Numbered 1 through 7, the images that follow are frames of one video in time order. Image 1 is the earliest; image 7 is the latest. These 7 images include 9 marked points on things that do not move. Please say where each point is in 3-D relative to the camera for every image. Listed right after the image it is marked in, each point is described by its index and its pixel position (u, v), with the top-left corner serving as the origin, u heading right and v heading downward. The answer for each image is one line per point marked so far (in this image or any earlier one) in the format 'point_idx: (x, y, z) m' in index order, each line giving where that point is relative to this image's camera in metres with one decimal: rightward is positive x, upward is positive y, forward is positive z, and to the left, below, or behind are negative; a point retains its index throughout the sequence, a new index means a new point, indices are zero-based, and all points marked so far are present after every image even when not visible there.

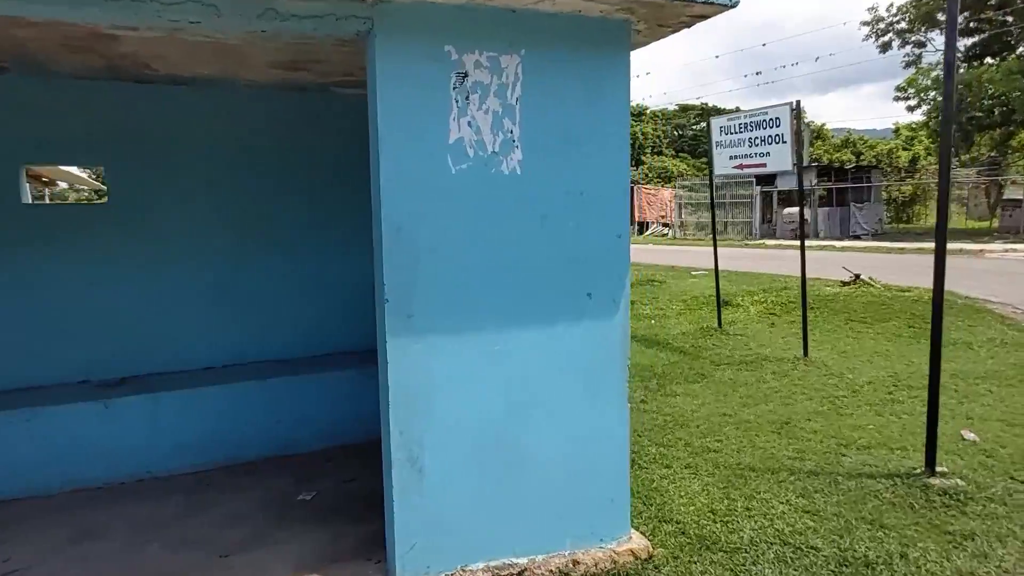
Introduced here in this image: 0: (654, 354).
0: (+1.3, -0.6, +6.0) m
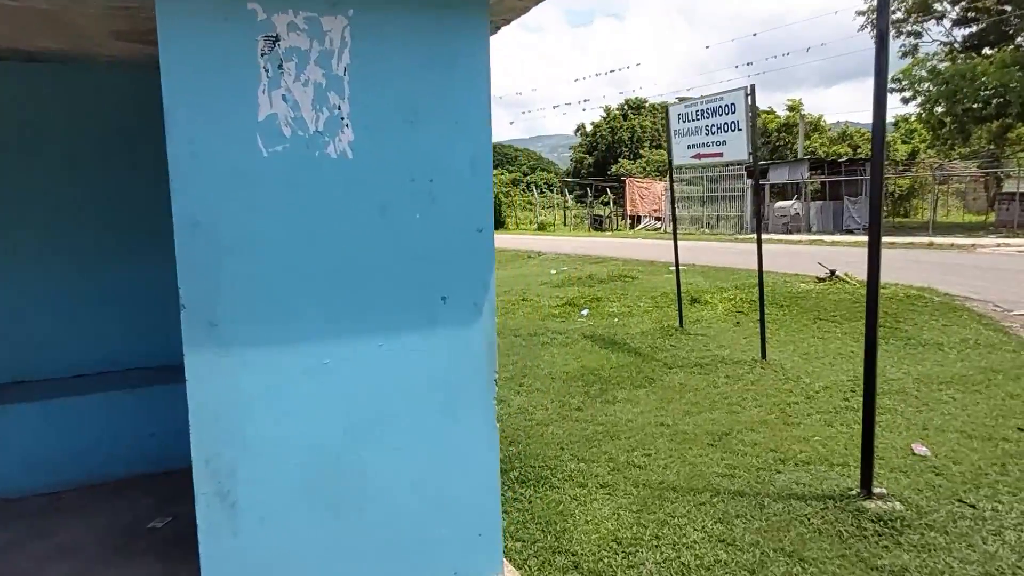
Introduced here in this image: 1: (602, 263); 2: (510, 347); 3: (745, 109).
0: (+0.8, -0.6, +5.7) m
1: (+1.6, +0.4, +12.4) m
2: (0.0, -0.5, +6.2) m
3: (+1.7, +1.3, +5.1) m
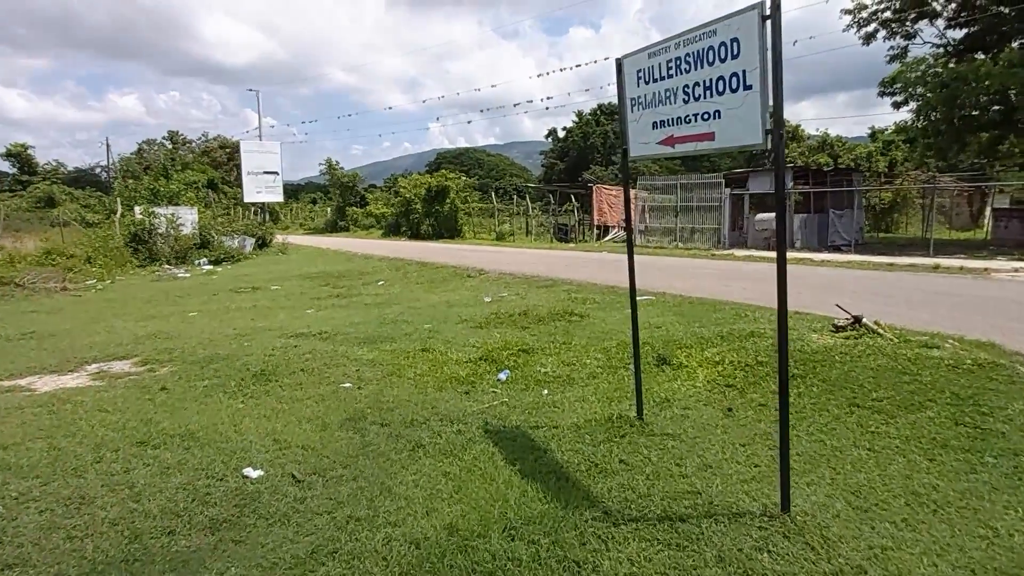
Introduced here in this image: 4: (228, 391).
0: (0.0, -1.0, +3.2) m
1: (+0.6, 0.0, +10.0) m
2: (-0.9, -0.9, +3.7) m
3: (+1.0, +0.9, +2.7) m
4: (-2.1, -0.8, +5.0) m
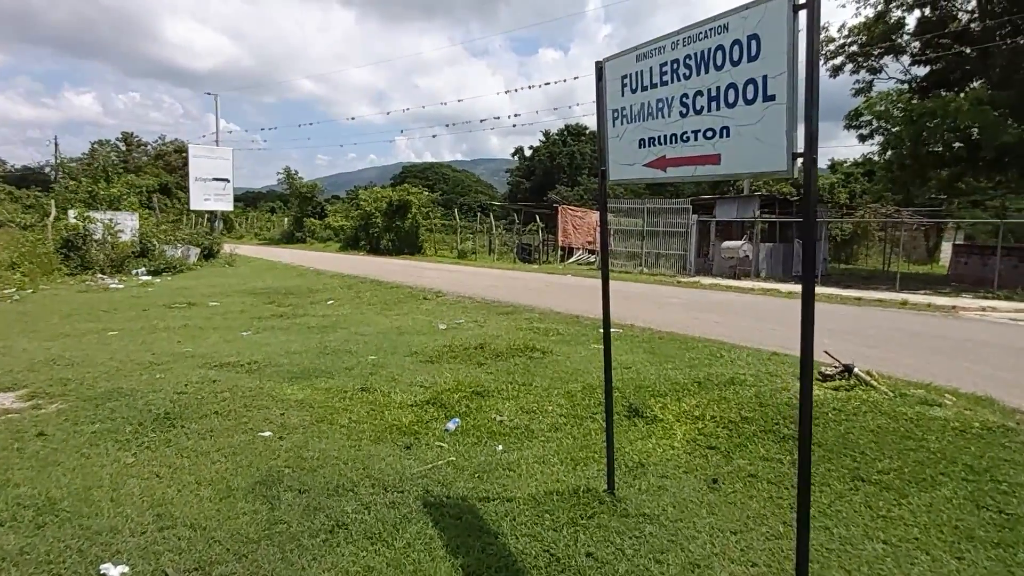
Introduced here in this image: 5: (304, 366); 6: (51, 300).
0: (-0.3, -1.1, +2.5) m
1: (0.0, -0.4, +9.3) m
2: (-1.1, -1.1, +2.9) m
3: (+0.8, +0.7, +2.1) m
4: (-2.4, -0.9, +4.2) m
5: (-1.9, -0.7, +6.1) m
6: (-7.8, -0.2, +11.6) m
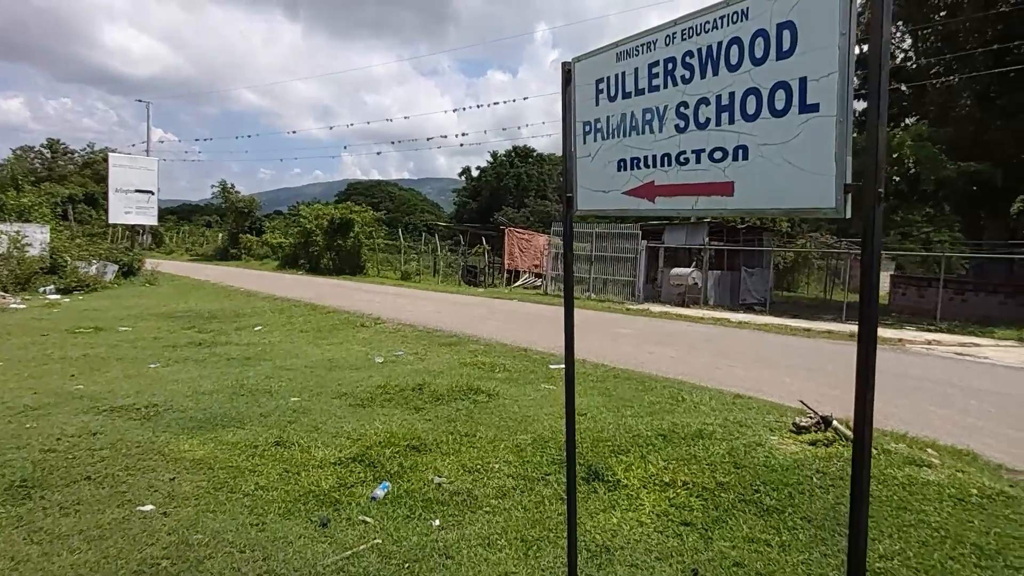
0: (-0.4, -1.3, +1.8) m
1: (-0.7, -0.8, +8.6) m
2: (-1.3, -1.3, +2.2) m
3: (+0.7, +0.5, +1.5) m
4: (-2.7, -1.1, +3.3) m
5: (-2.3, -1.0, +5.3) m
6: (-8.7, -0.5, +10.2) m
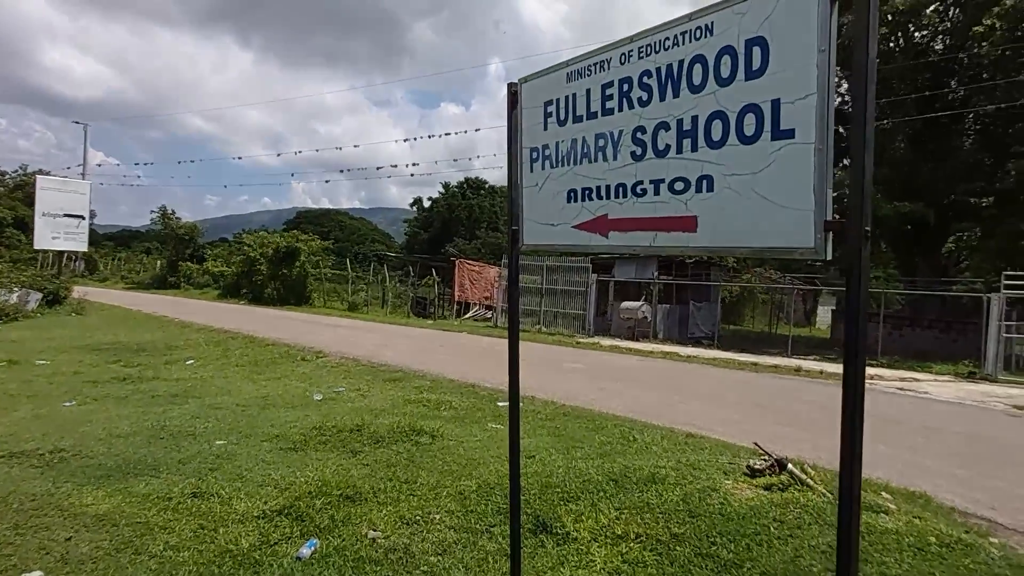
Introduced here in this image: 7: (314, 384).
0: (-0.6, -1.4, +1.5) m
1: (-1.4, -1.2, +8.3) m
2: (-1.5, -1.4, +1.8) m
3: (+0.6, +0.4, +1.3) m
4: (-3.0, -1.3, +2.8) m
5: (-2.7, -1.2, +4.8) m
6: (-9.4, -0.9, +9.3) m
7: (-2.4, -1.2, +8.3) m
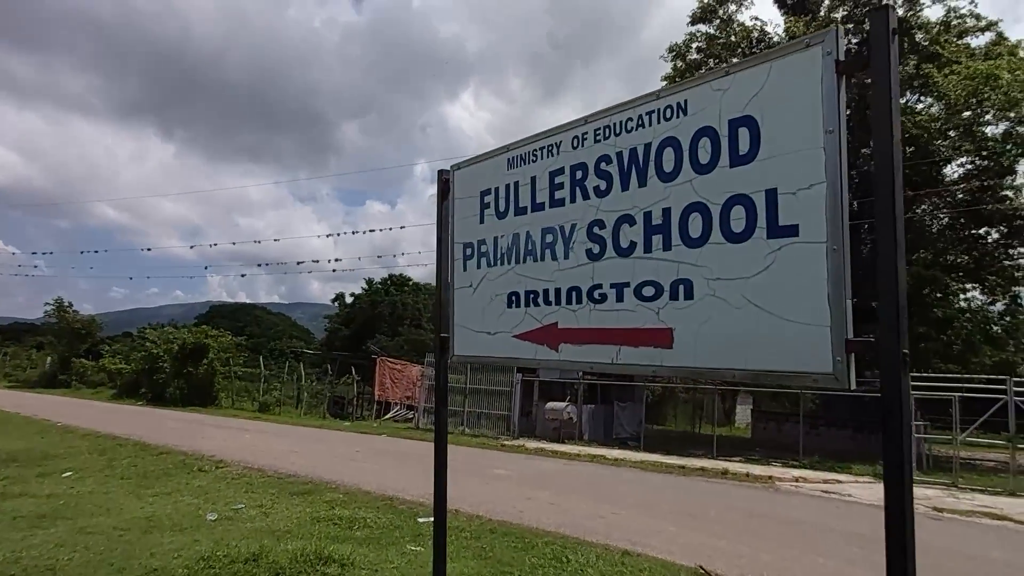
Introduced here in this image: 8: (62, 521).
0: (-0.7, -1.6, +0.8) m
1: (-2.3, -2.3, +7.5) m
2: (-1.6, -1.6, +1.0) m
3: (+0.5, +0.2, +1.1) m
4: (-3.2, -1.6, +1.9) m
5: (-3.2, -1.8, +3.9) m
6: (-10.4, -2.1, +7.6) m
7: (-3.3, -2.3, +7.4) m
8: (-4.3, -2.2, +6.4) m
